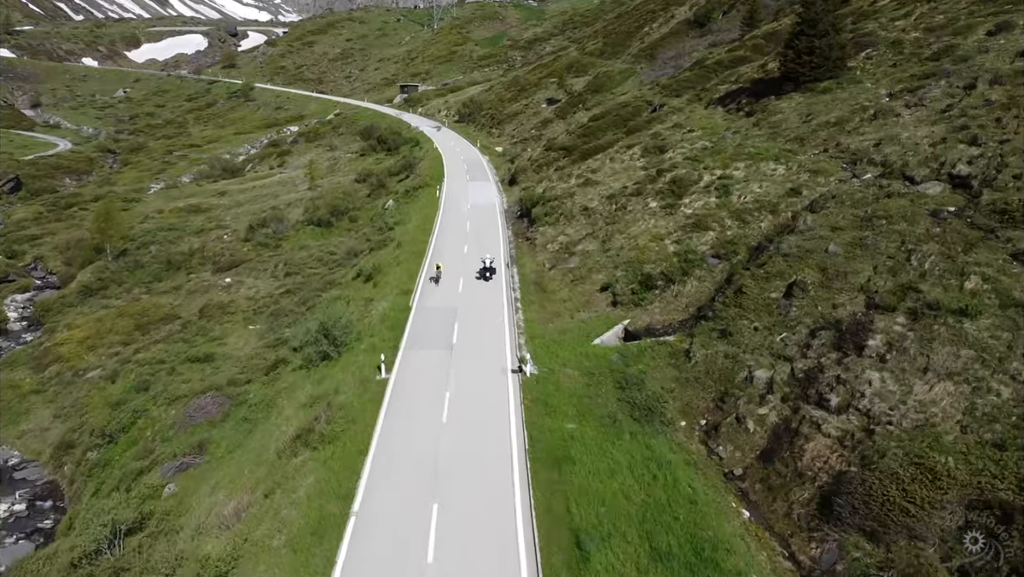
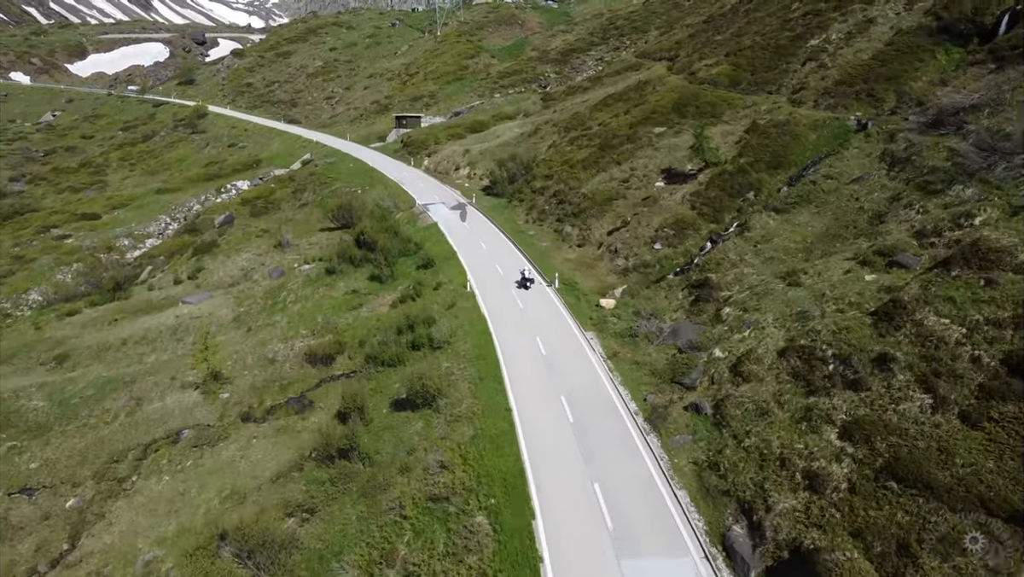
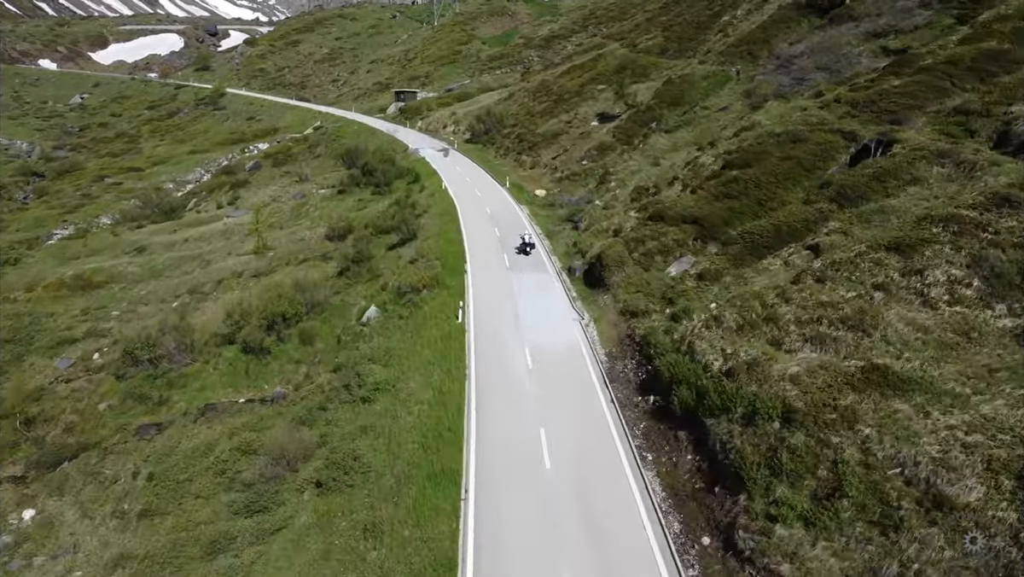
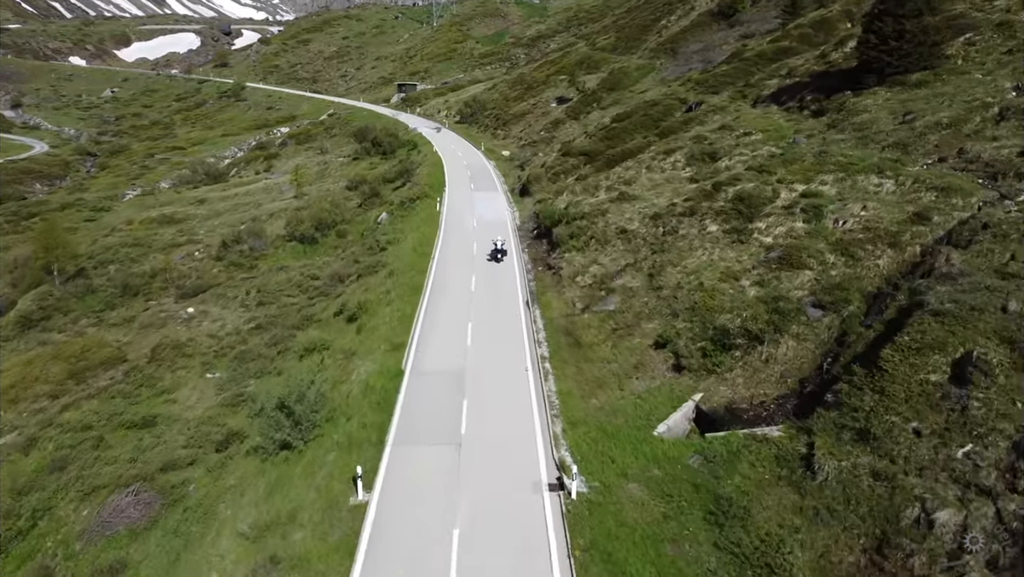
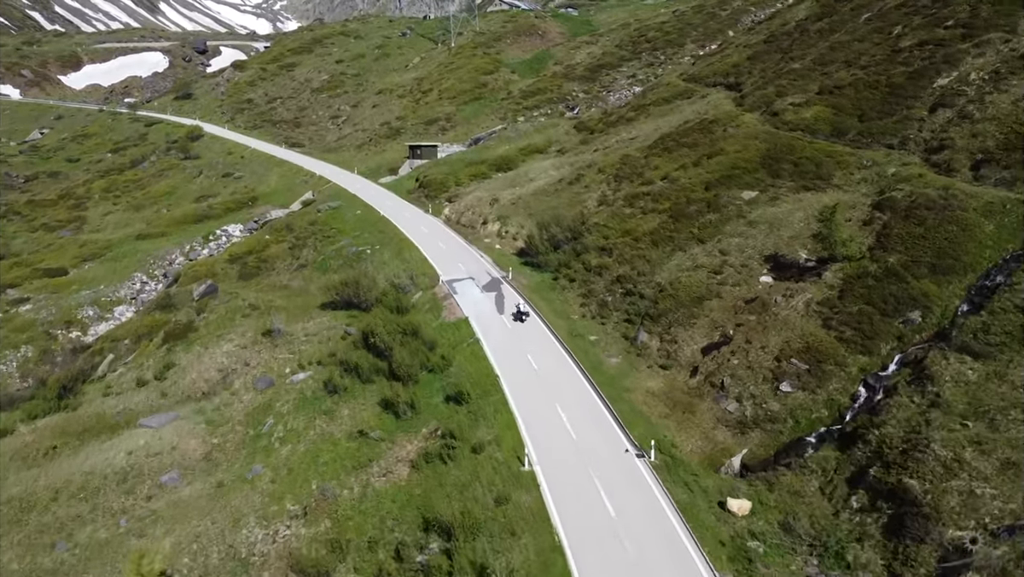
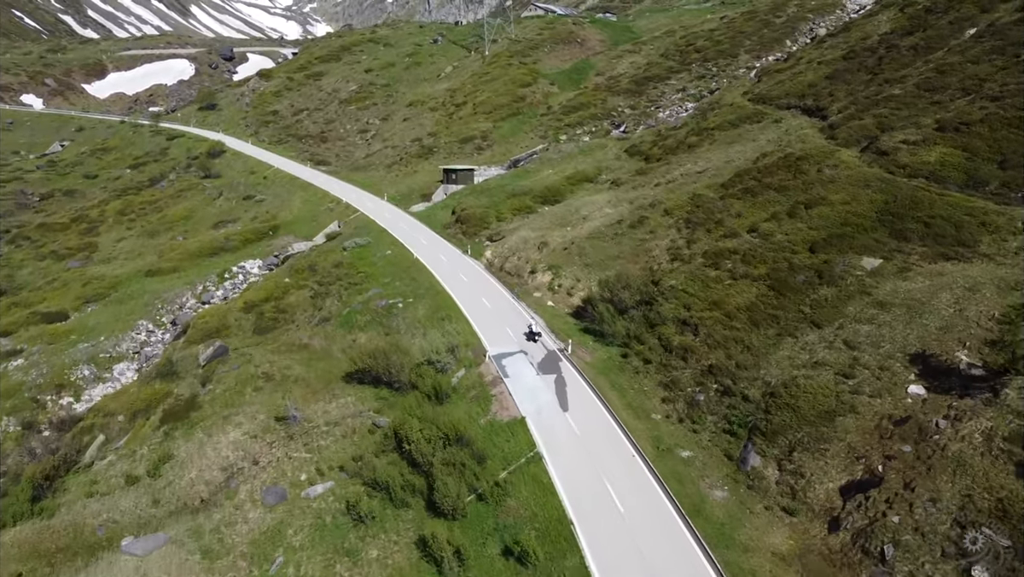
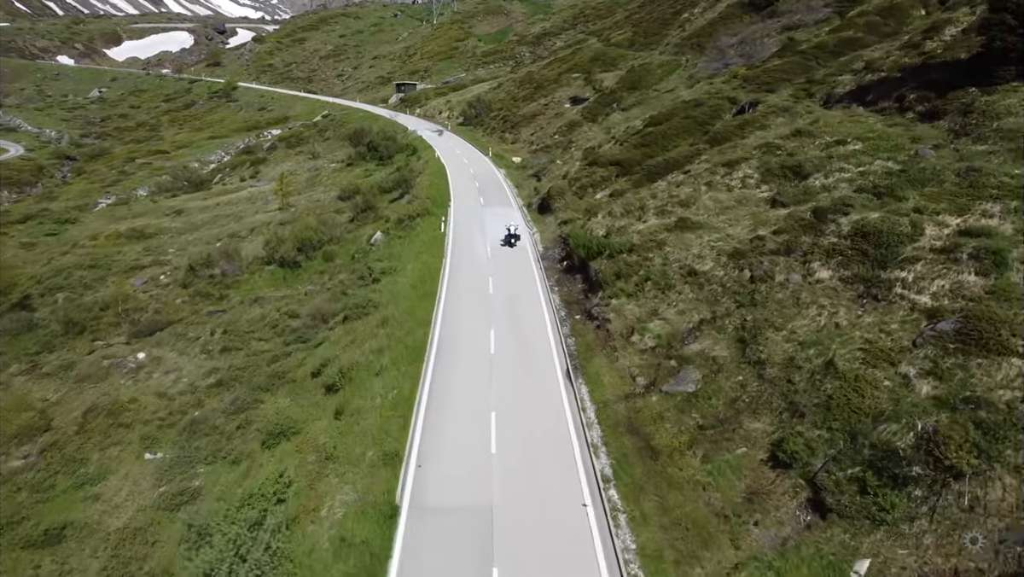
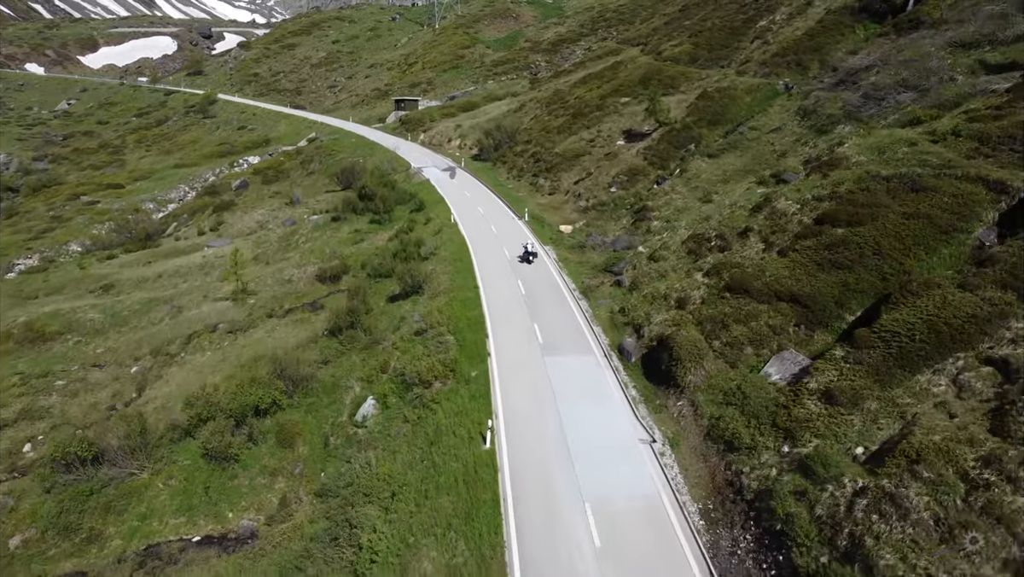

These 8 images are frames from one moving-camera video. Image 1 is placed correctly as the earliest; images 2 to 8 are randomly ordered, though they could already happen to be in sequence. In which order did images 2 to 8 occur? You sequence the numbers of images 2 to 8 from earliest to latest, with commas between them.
4, 7, 3, 8, 2, 5, 6
